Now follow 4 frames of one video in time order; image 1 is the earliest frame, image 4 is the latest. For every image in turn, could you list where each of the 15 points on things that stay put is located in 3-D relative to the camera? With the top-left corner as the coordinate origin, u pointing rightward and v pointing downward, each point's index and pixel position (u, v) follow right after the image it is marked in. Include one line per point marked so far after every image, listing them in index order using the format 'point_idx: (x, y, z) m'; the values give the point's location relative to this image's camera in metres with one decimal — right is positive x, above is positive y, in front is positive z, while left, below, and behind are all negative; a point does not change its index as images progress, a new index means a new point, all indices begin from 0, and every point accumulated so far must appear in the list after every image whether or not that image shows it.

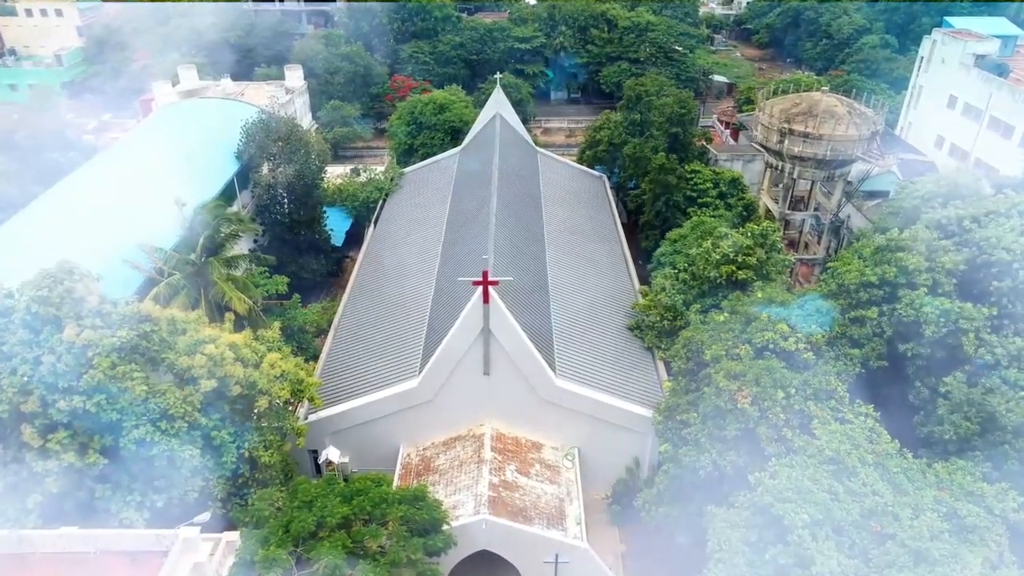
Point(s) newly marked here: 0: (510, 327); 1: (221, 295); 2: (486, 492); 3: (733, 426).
0: (-0.1, -0.9, +15.7) m
1: (-7.2, -0.2, +16.8) m
2: (-0.6, -4.5, +14.9) m
3: (+4.3, -2.7, +13.3) m
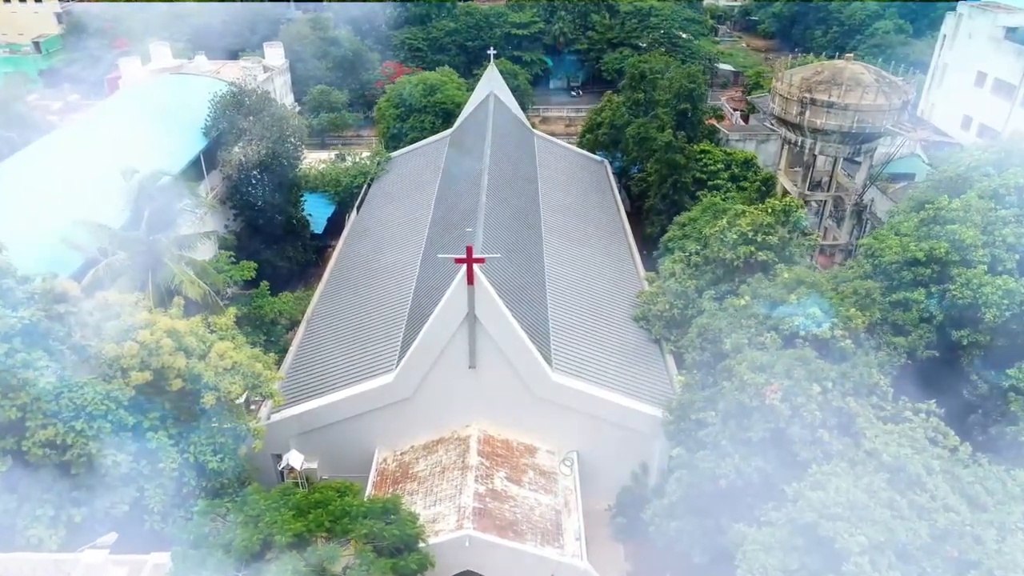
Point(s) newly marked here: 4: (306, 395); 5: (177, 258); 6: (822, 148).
0: (-0.3, -0.5, +13.7) m
1: (-7.4, +0.2, +14.8) m
2: (-0.8, -4.1, +12.9) m
3: (+4.1, -2.3, +11.3) m
4: (-4.7, -2.4, +15.5) m
5: (-7.4, +0.7, +15.0) m
6: (+8.9, +4.0, +19.5) m
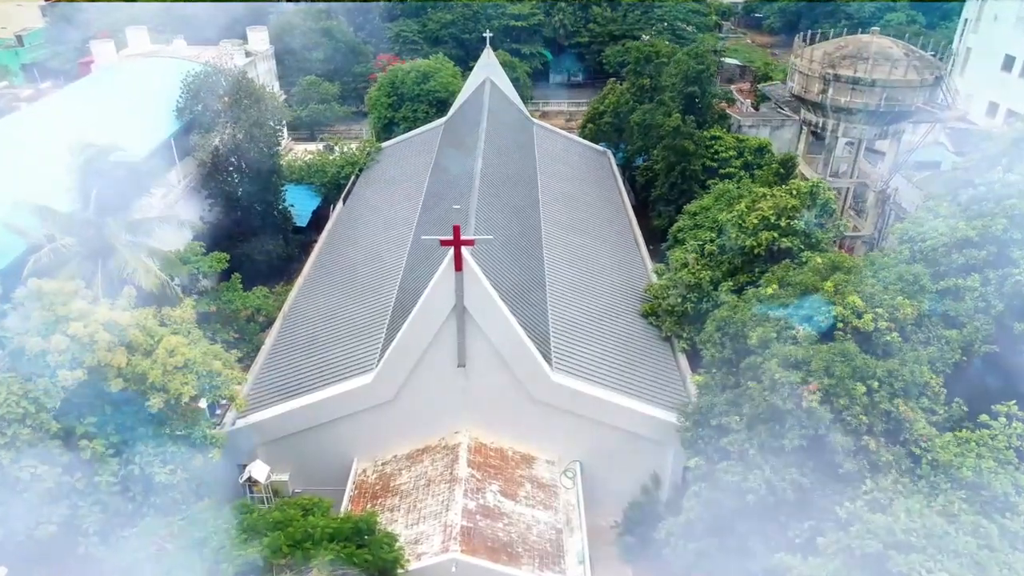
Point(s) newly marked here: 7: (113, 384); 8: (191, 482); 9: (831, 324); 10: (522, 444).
0: (-0.4, -0.3, +12.0) m
1: (-7.5, +0.4, +13.2) m
2: (-0.9, -3.9, +11.2) m
3: (+4.0, -2.1, +9.6) m
4: (-4.8, -2.2, +13.8) m
5: (-7.5, +0.9, +13.4) m
6: (+8.8, +4.2, +17.9) m
7: (-6.0, -1.4, +10.2) m
8: (-5.3, -3.2, +11.2) m
9: (+5.0, -0.6, +10.8) m
10: (+0.2, -3.1, +13.5) m
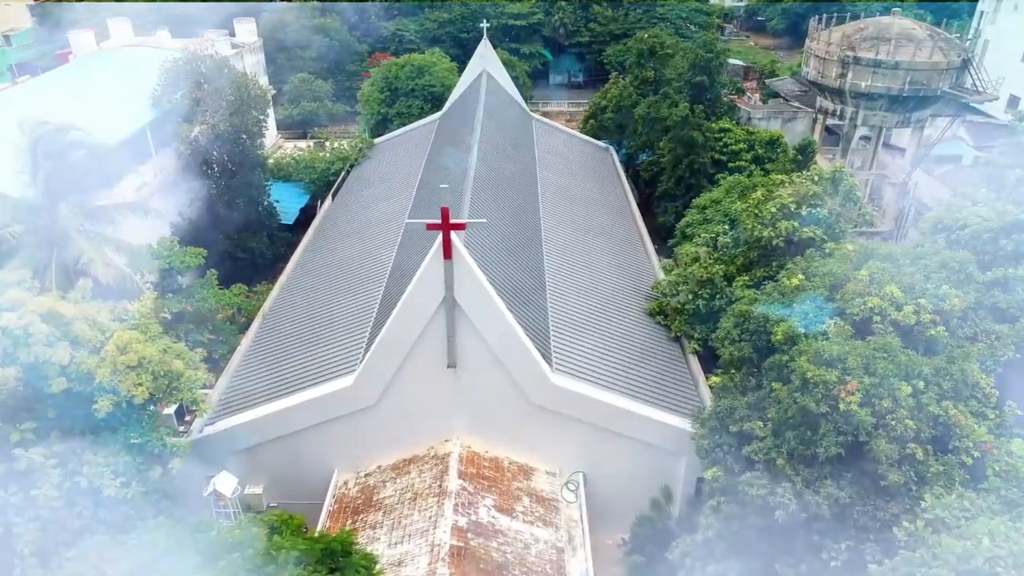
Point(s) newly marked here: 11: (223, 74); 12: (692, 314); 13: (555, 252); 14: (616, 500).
0: (-0.4, -0.1, +10.8) m
1: (-7.6, +0.5, +12.0) m
2: (-1.0, -3.7, +9.9) m
3: (+3.9, -1.9, +8.4) m
4: (-4.9, -2.1, +12.6) m
5: (-7.6, +1.0, +12.2) m
6: (+8.7, +4.2, +16.8) m
7: (-6.1, -1.3, +9.0) m
8: (-5.4, -3.1, +10.0) m
9: (+5.0, -0.4, +9.6) m
10: (+0.1, -3.0, +12.2) m
11: (-8.2, +6.1, +19.3) m
12: (+3.7, -0.5, +14.1) m
13: (+1.1, +0.9, +16.6) m
14: (+1.9, -3.9, +12.5) m
